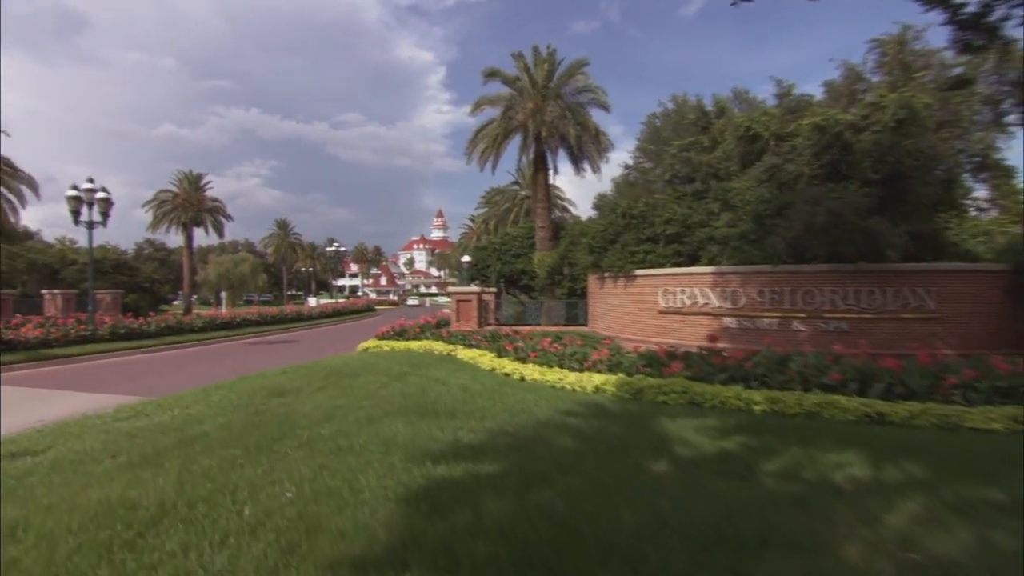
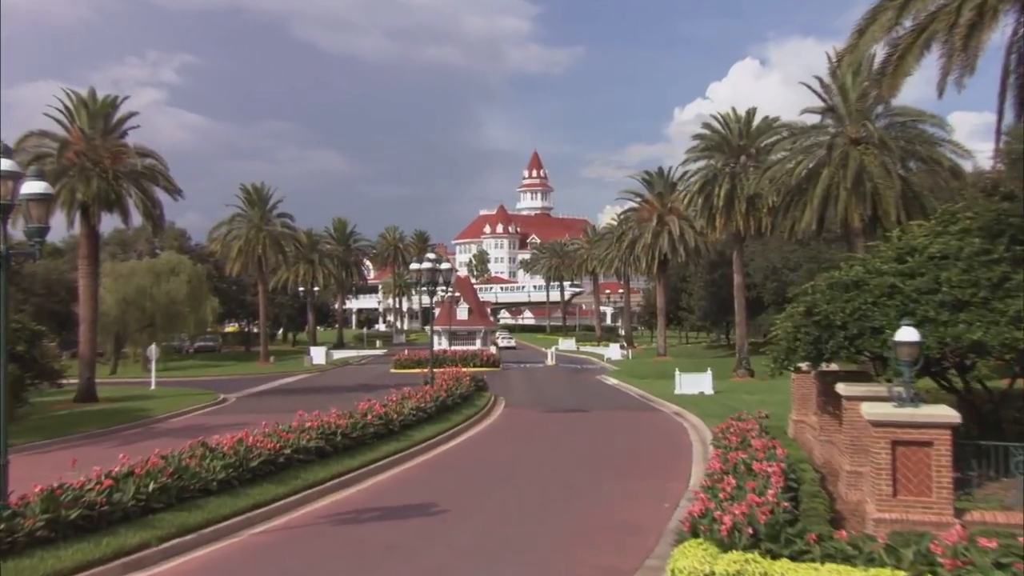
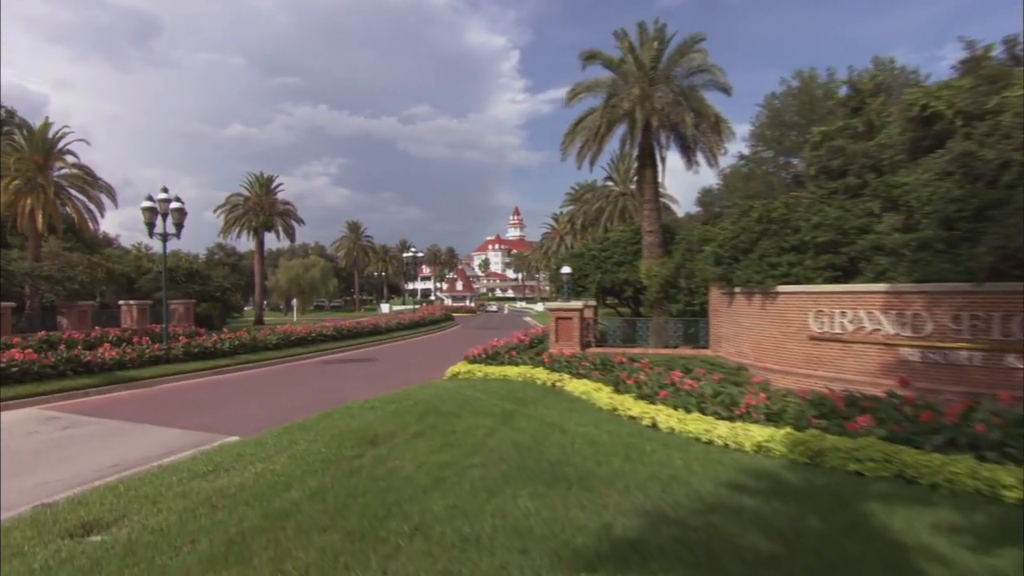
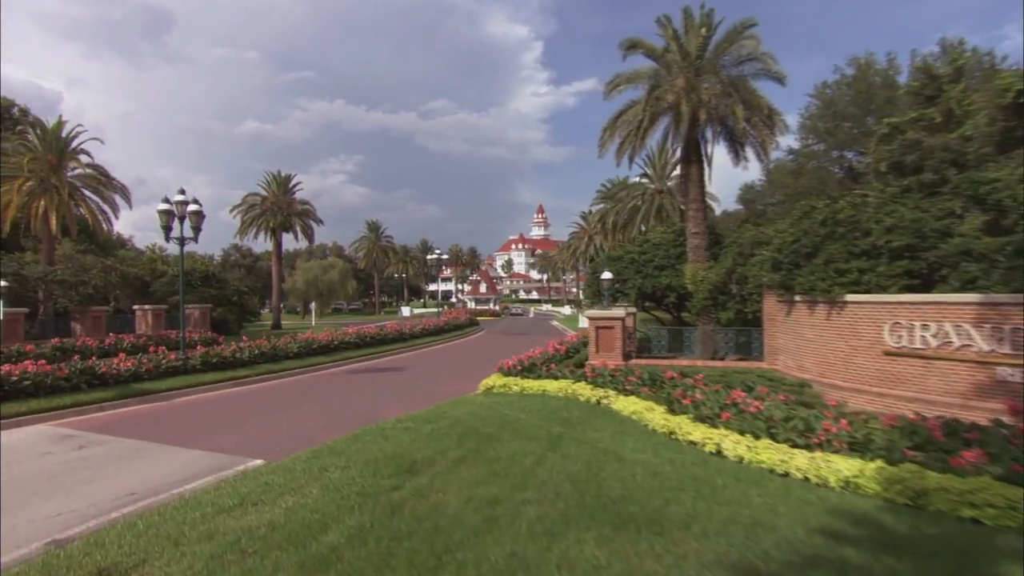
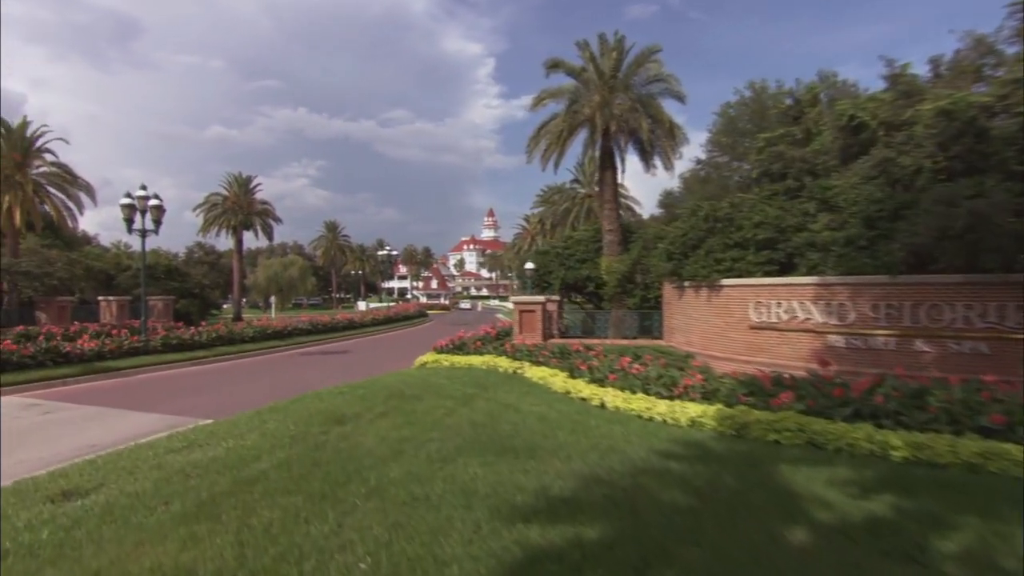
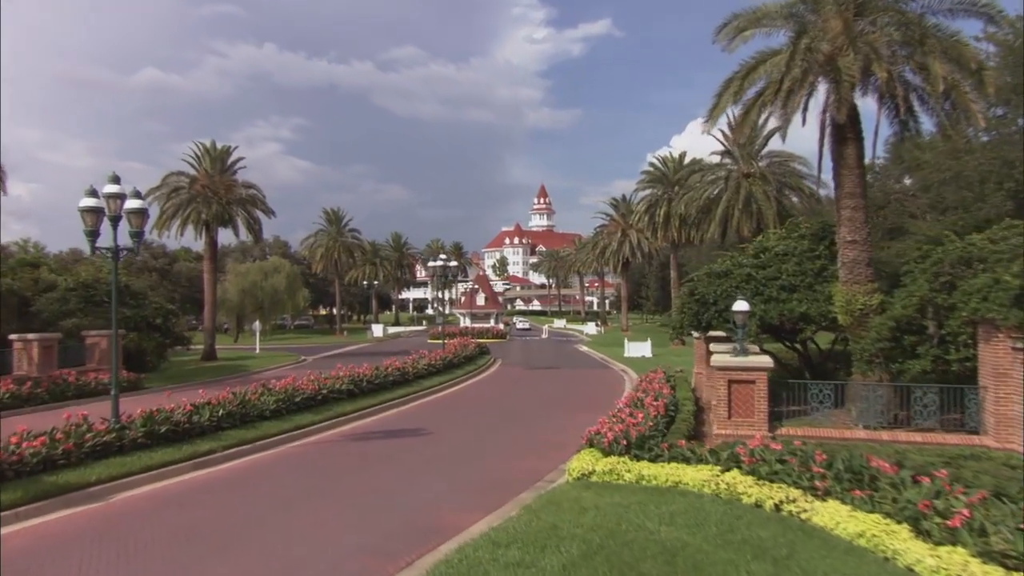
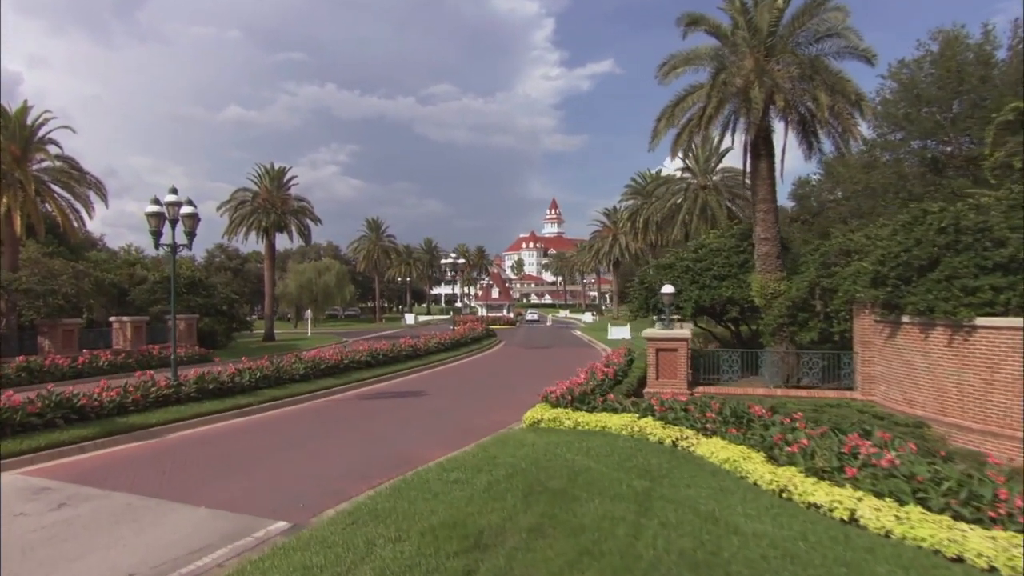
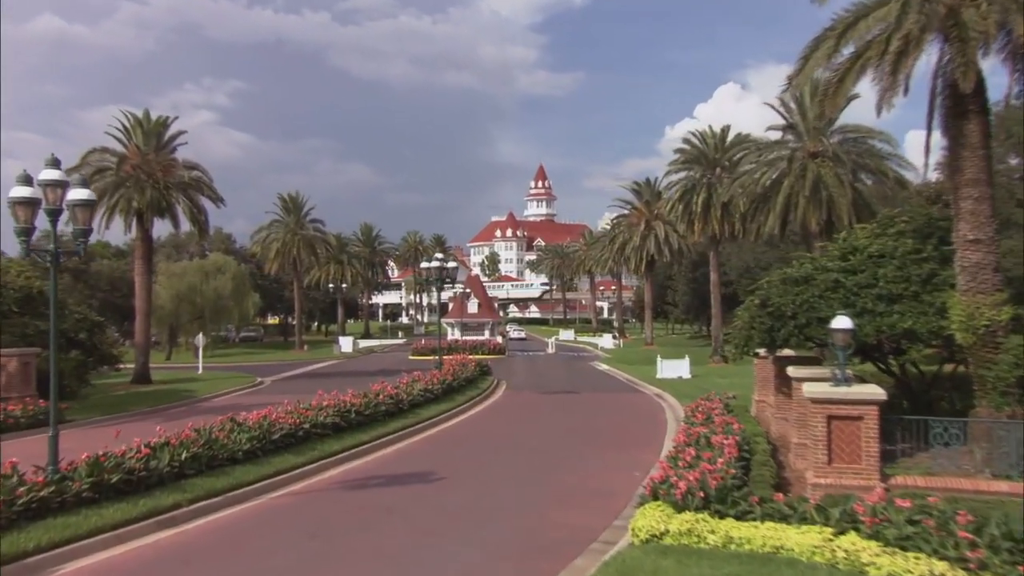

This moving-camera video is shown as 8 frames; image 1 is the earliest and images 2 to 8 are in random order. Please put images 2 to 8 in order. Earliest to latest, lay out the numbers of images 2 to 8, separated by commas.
5, 3, 4, 7, 6, 8, 2
